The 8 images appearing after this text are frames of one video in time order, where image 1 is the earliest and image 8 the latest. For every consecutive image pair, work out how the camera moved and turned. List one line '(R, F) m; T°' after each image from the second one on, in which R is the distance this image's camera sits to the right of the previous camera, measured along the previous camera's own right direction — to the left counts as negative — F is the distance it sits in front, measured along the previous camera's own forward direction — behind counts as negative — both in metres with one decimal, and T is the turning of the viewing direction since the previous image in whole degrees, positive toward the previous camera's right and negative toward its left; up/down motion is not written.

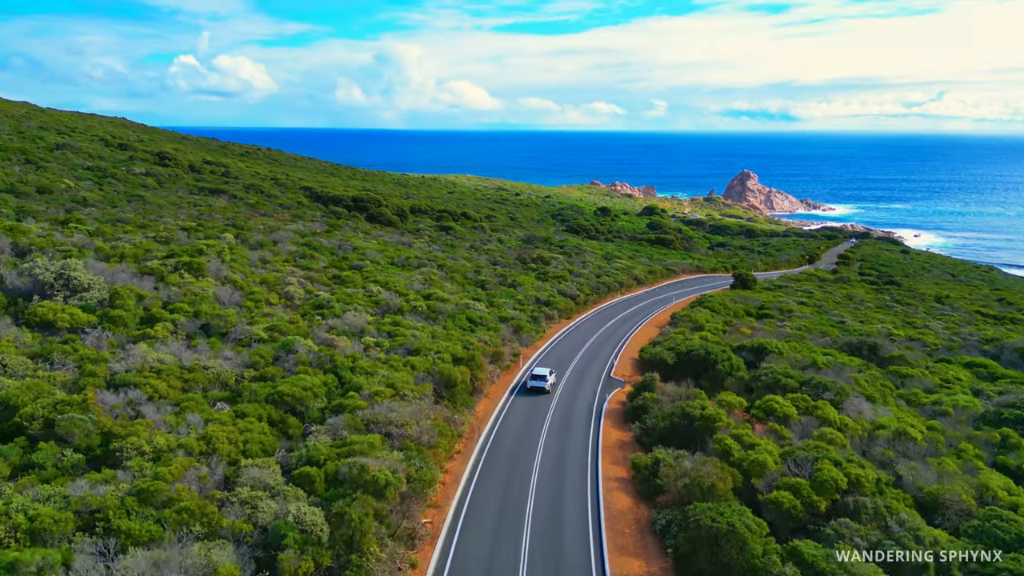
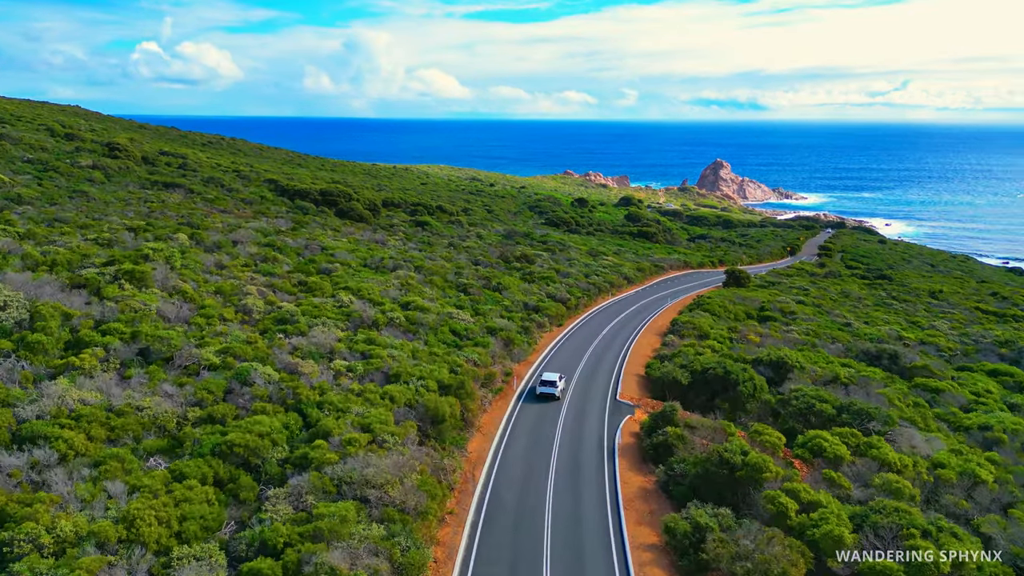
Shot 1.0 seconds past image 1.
(-0.6, +3.3) m; +2°
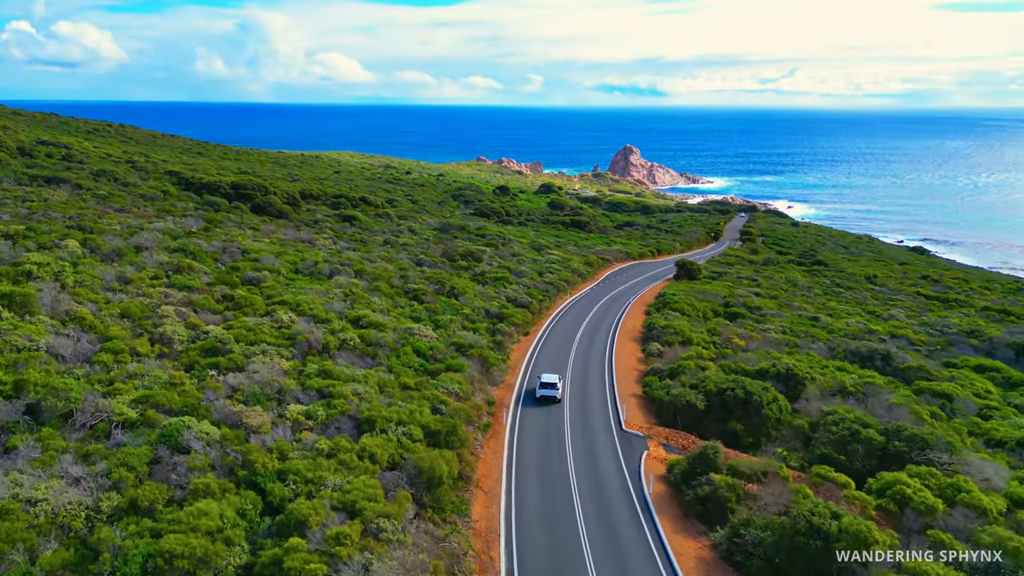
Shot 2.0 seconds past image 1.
(-2.0, +3.8) m; +7°
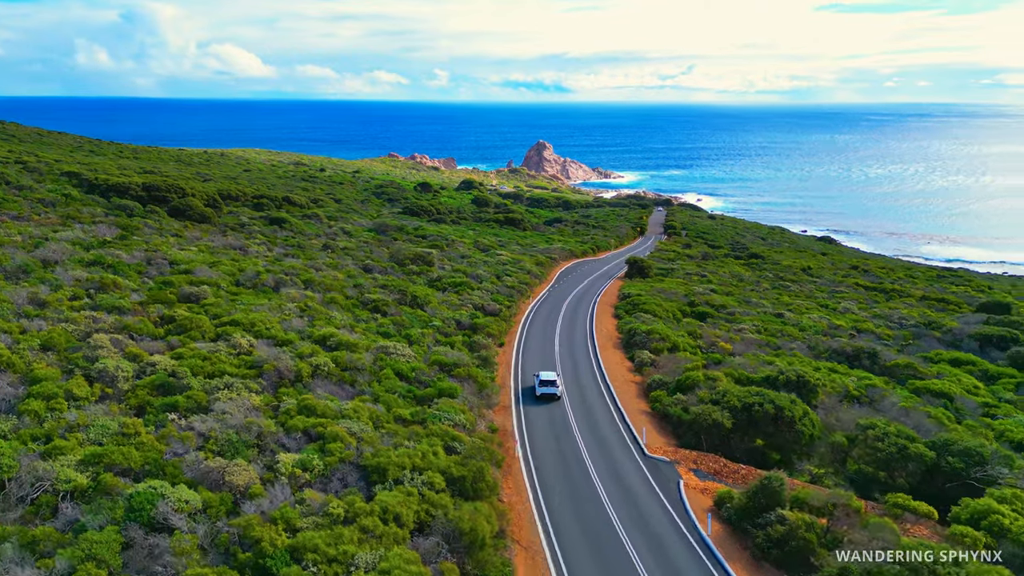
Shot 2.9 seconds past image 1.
(-2.3, +2.4) m; +7°
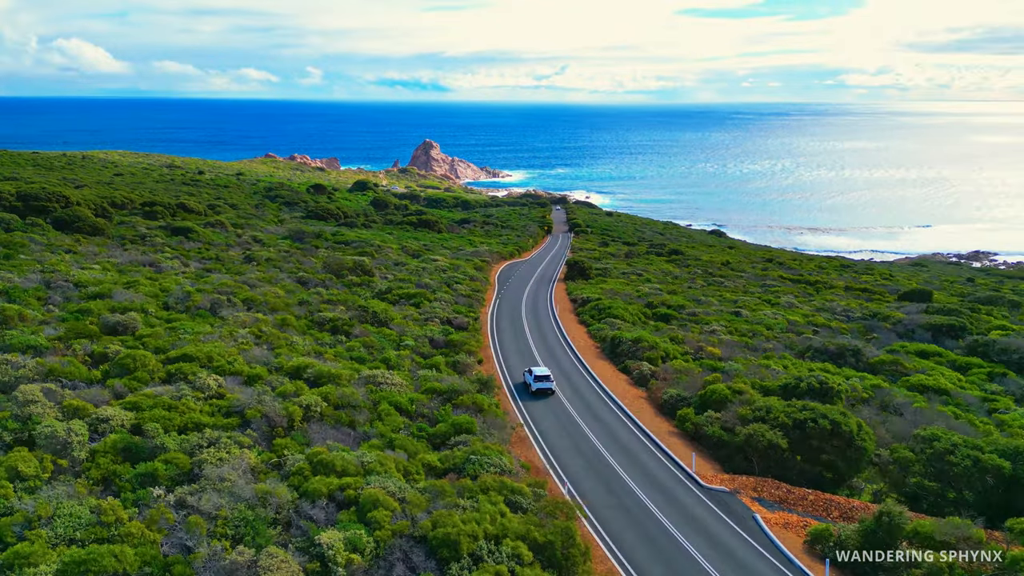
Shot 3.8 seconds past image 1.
(-3.2, +2.6) m; +9°
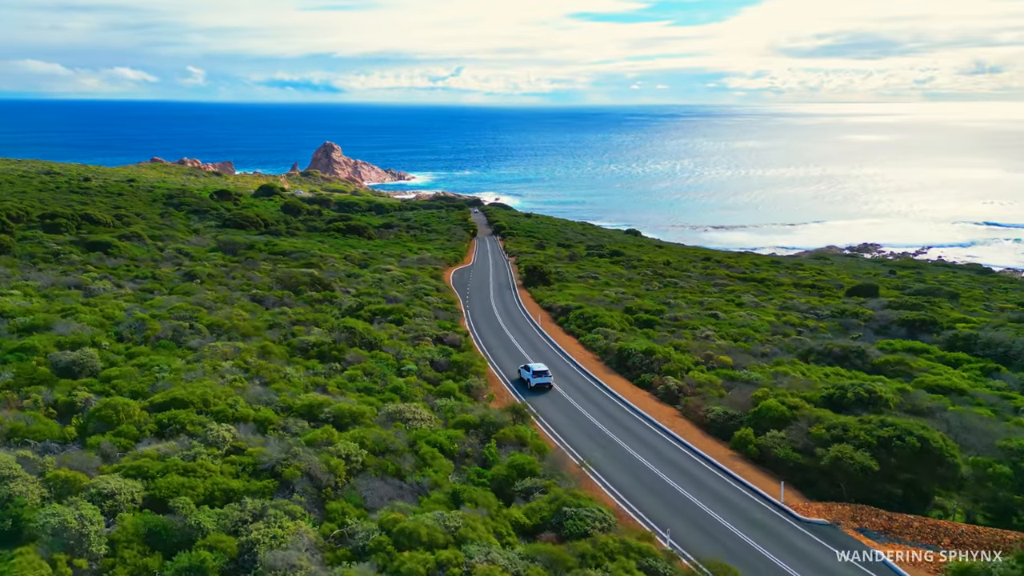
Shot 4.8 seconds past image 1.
(-3.3, +2.3) m; +8°
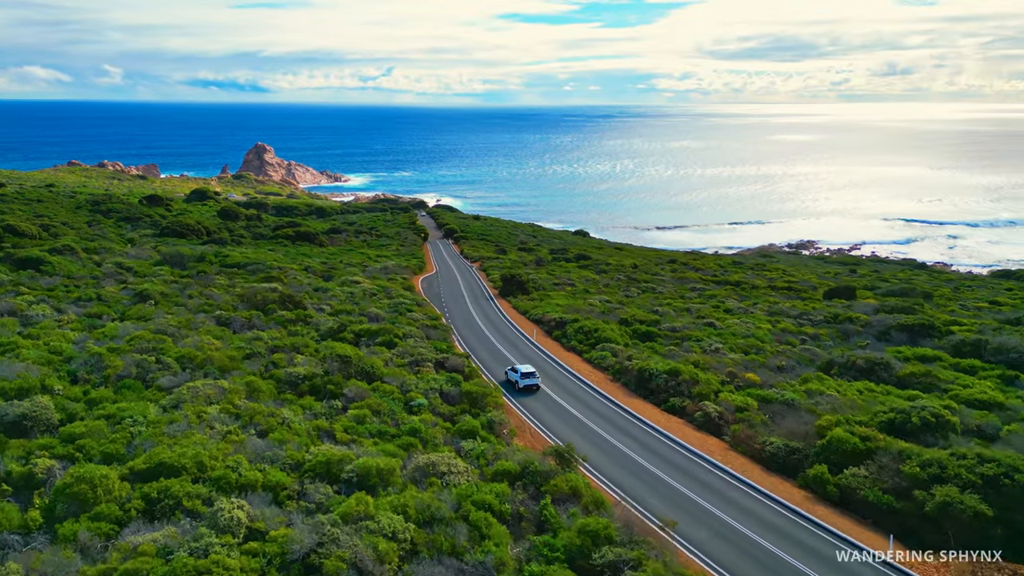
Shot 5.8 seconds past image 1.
(-2.2, +2.5) m; +5°
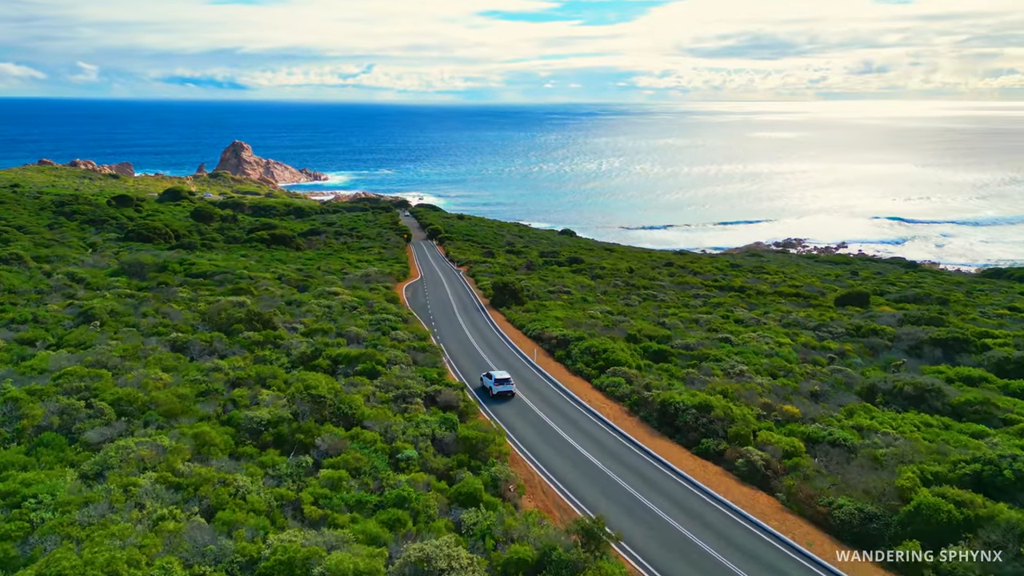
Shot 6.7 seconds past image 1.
(-0.5, +3.3) m; +1°
